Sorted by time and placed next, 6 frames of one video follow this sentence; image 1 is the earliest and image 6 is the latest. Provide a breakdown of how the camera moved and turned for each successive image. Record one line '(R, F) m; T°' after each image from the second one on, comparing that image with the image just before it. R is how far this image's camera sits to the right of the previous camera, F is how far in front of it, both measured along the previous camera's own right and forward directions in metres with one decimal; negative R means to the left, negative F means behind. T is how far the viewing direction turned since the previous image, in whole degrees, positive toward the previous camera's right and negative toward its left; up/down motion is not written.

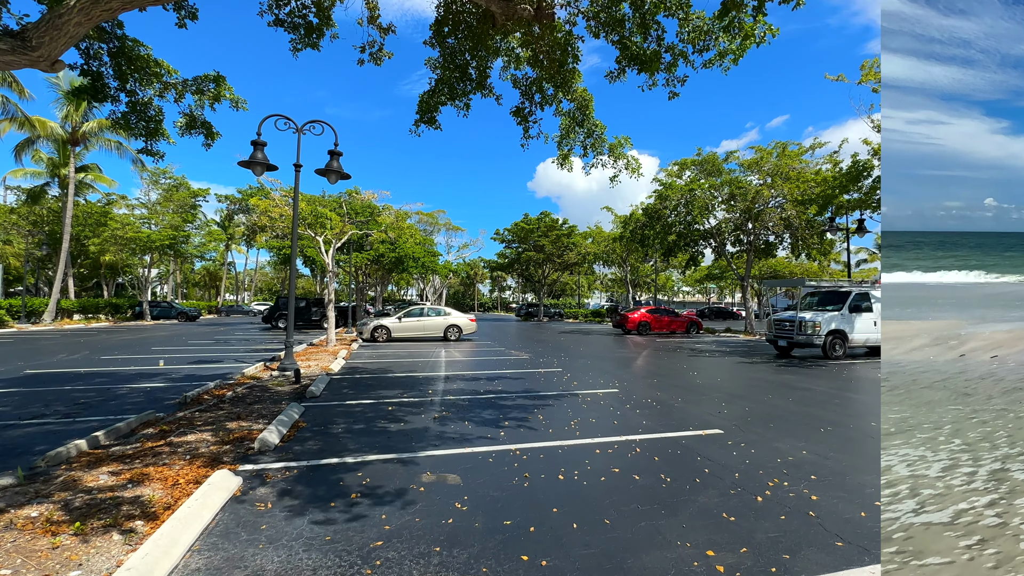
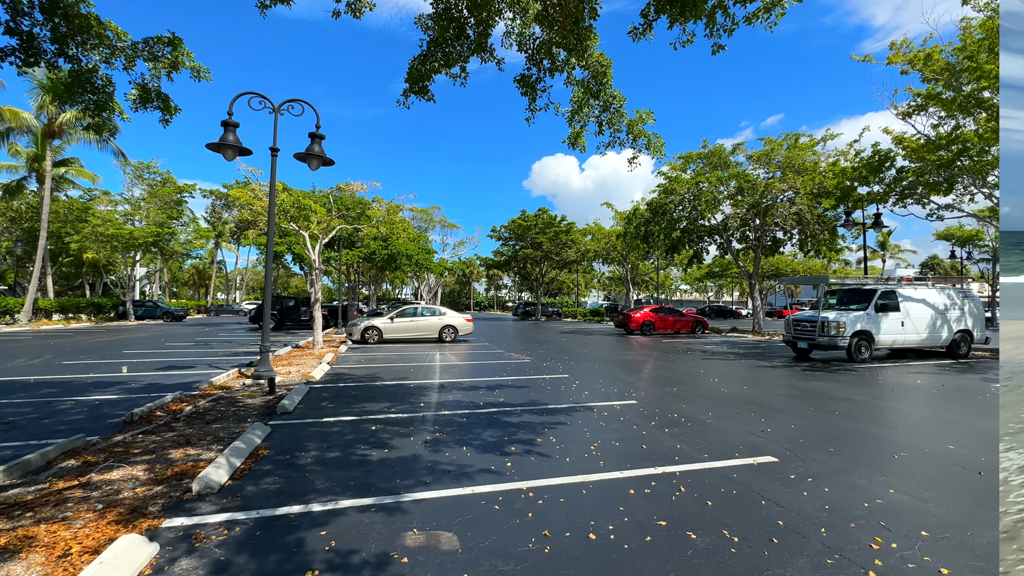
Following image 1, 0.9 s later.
(-0.1, +1.0) m; +1°
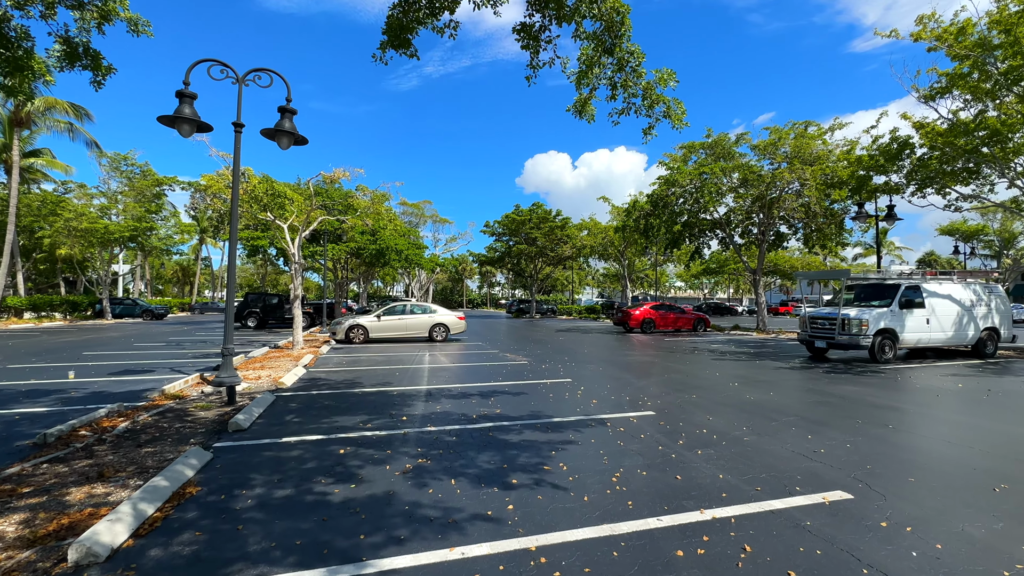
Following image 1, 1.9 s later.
(-0.1, +1.1) m; +1°
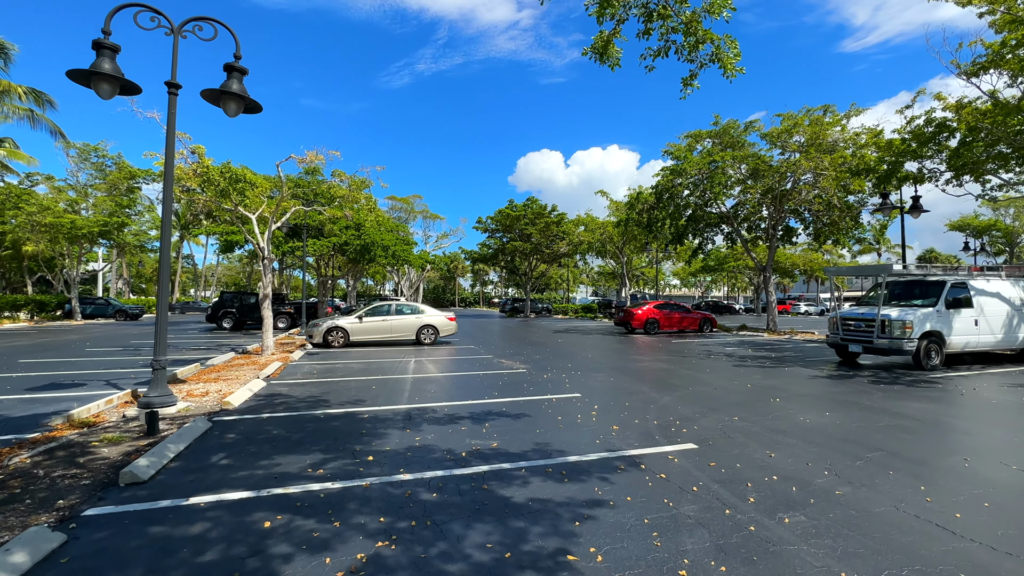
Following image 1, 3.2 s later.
(-0.1, +1.5) m; +1°
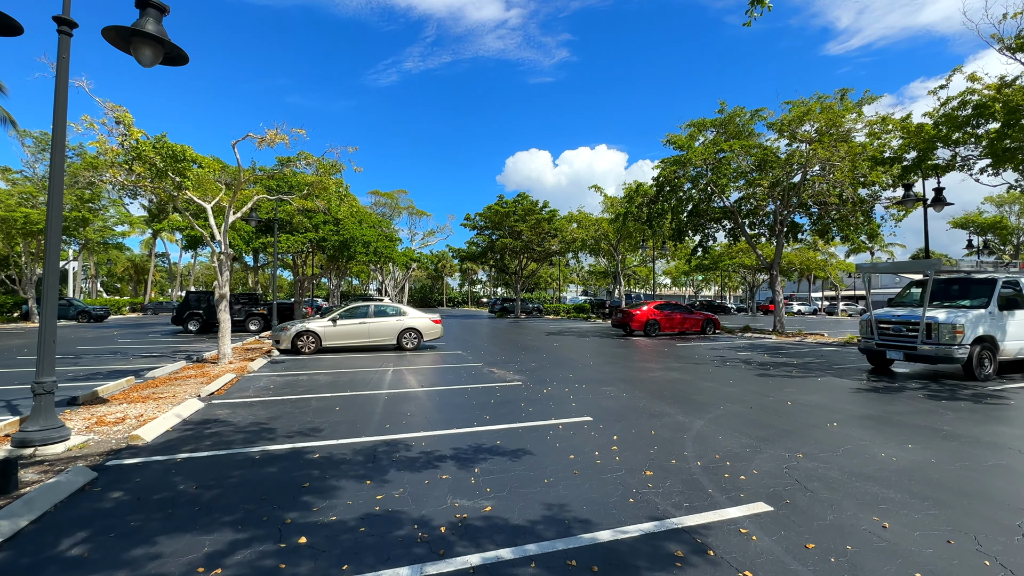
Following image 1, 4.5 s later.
(-0.1, +1.5) m; +1°
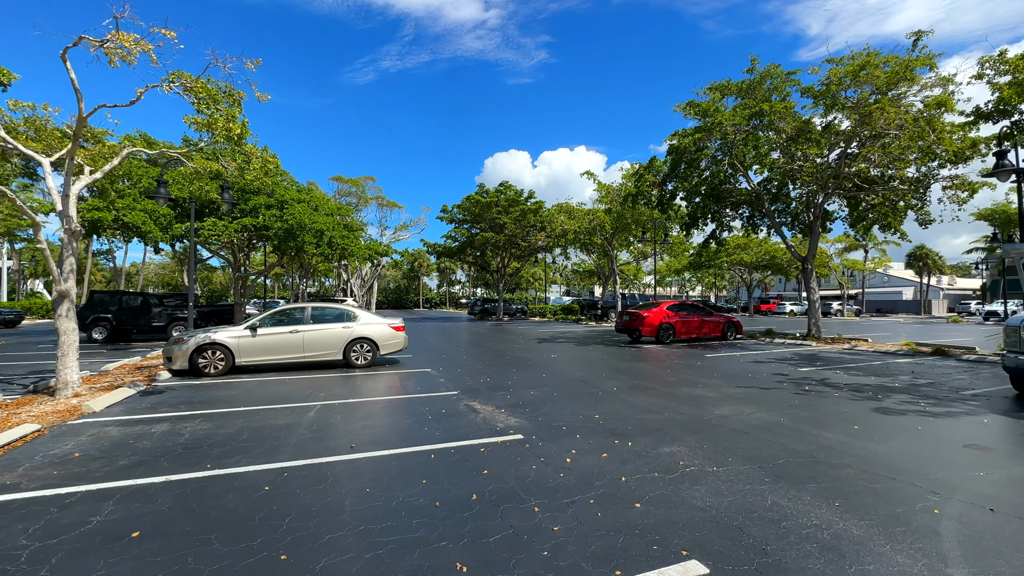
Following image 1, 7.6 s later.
(-0.2, +3.5) m; +3°
